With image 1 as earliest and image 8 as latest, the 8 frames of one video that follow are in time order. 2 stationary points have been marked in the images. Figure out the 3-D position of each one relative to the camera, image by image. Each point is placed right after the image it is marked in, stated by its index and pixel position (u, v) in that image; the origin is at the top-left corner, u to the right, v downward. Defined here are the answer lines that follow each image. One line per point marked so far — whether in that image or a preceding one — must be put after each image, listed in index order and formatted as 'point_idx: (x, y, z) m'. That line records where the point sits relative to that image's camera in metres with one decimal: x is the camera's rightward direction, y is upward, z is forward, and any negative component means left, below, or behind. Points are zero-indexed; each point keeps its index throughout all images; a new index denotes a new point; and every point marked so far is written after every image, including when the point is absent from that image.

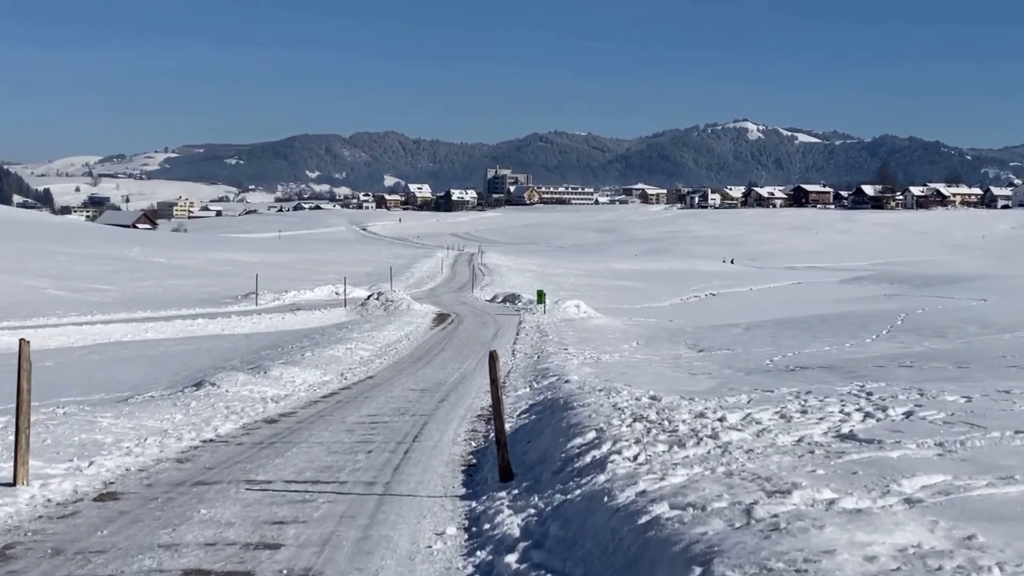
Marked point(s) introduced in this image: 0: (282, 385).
0: (-3.1, -1.3, +19.2) m
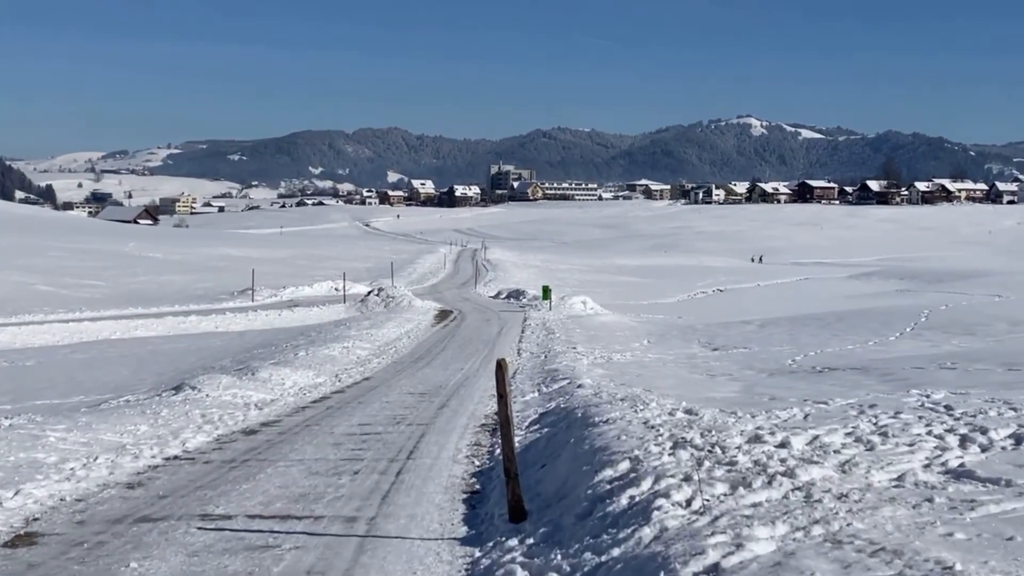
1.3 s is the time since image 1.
0: (-3.0, -1.2, +17.7) m
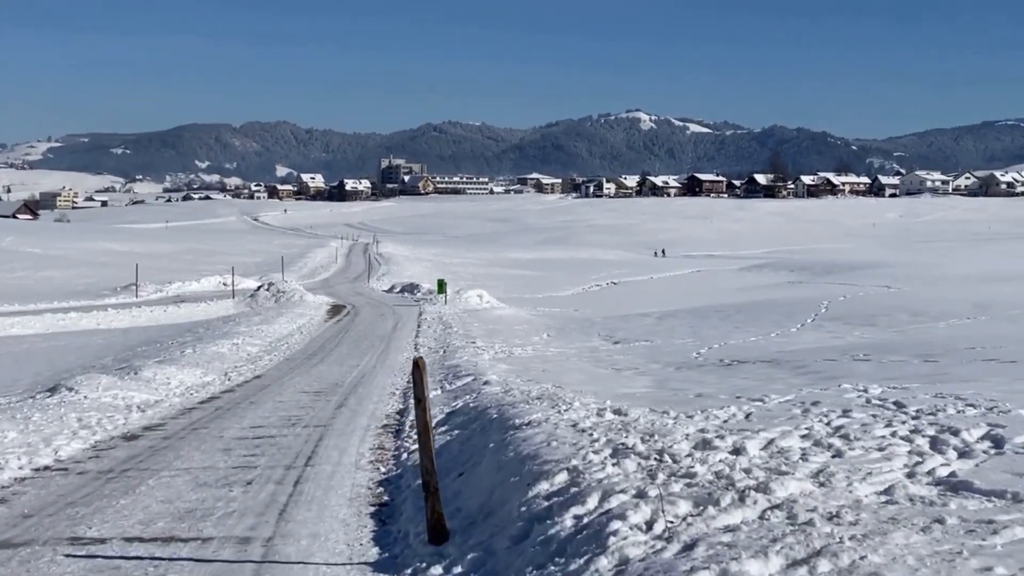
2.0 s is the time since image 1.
0: (-4.2, -1.2, +16.7) m
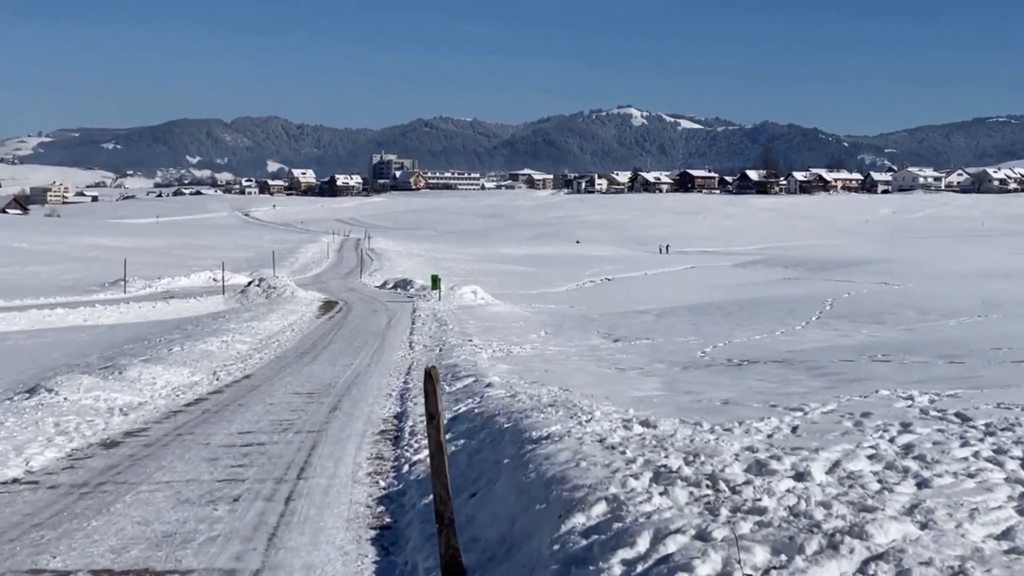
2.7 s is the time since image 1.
0: (-4.1, -1.1, +16.0) m
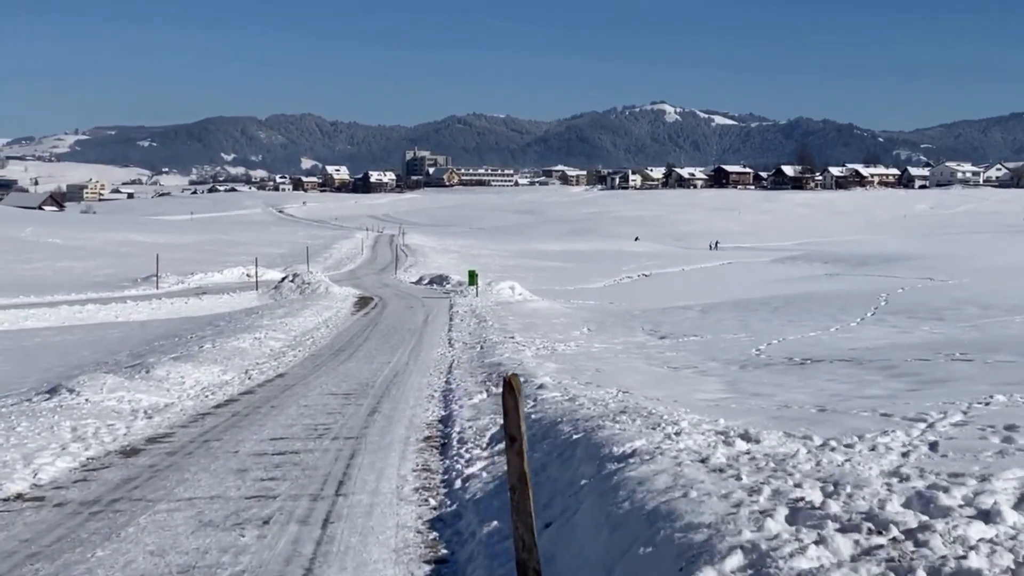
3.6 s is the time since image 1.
0: (-3.6, -1.1, +15.1) m
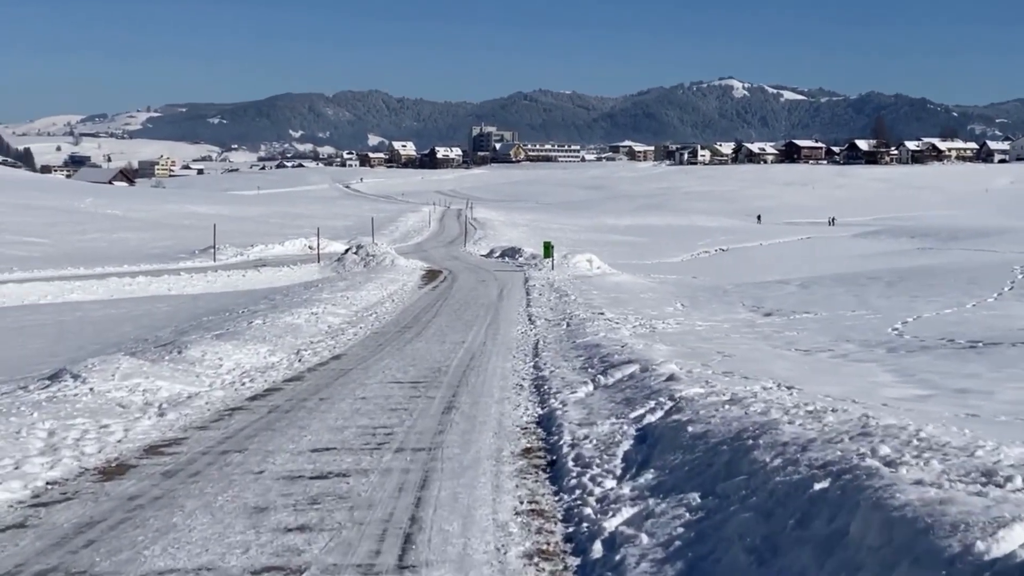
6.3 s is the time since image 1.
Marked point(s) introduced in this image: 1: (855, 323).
0: (-2.7, -0.7, +12.4) m
1: (+4.7, -0.5, +19.5) m
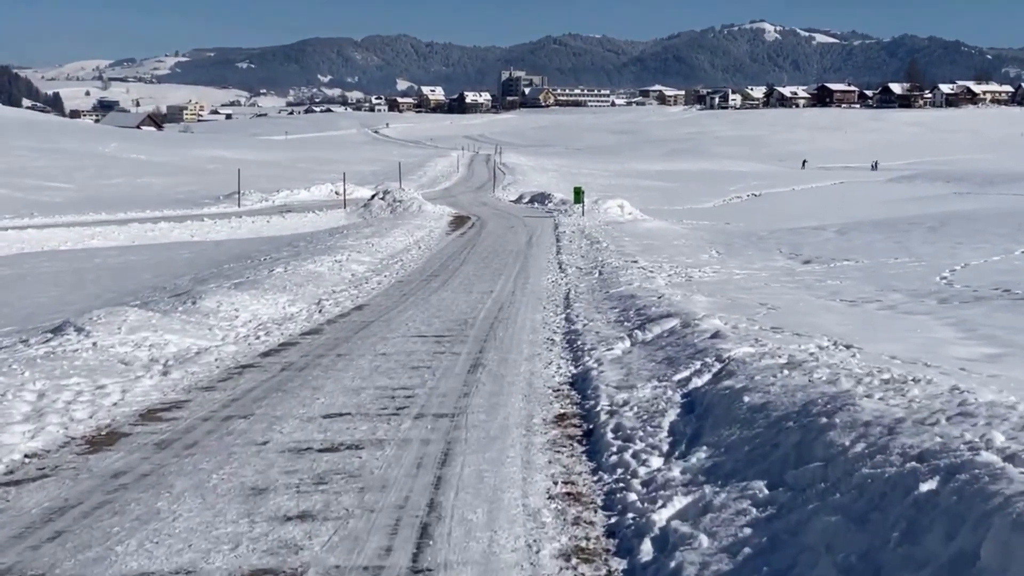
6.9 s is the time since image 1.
0: (-2.5, -0.3, +11.7) m
1: (+5.1, +0.2, +18.7) m
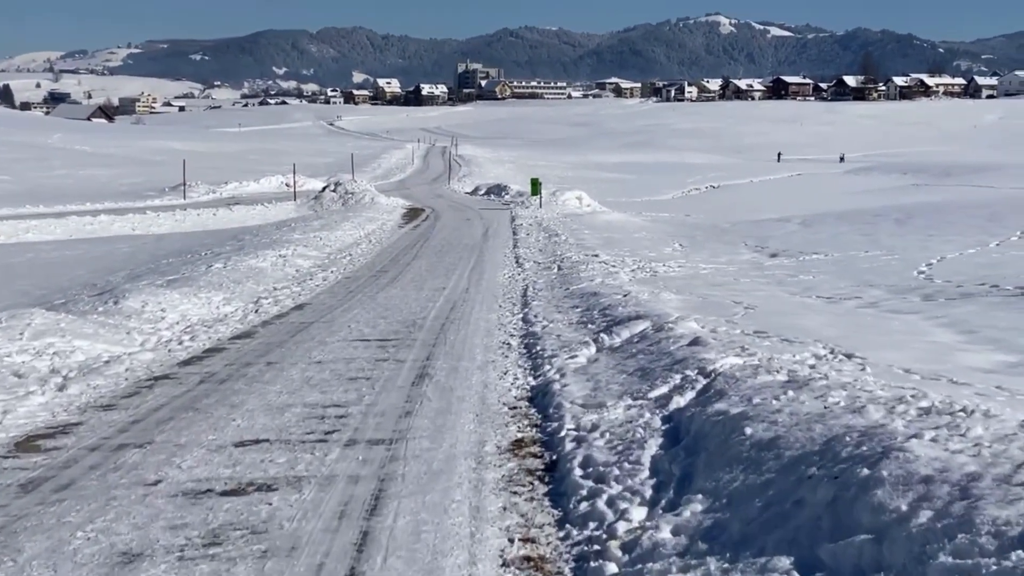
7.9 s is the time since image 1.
0: (-2.8, -0.3, +10.6) m
1: (+4.5, +0.3, +17.8) m
